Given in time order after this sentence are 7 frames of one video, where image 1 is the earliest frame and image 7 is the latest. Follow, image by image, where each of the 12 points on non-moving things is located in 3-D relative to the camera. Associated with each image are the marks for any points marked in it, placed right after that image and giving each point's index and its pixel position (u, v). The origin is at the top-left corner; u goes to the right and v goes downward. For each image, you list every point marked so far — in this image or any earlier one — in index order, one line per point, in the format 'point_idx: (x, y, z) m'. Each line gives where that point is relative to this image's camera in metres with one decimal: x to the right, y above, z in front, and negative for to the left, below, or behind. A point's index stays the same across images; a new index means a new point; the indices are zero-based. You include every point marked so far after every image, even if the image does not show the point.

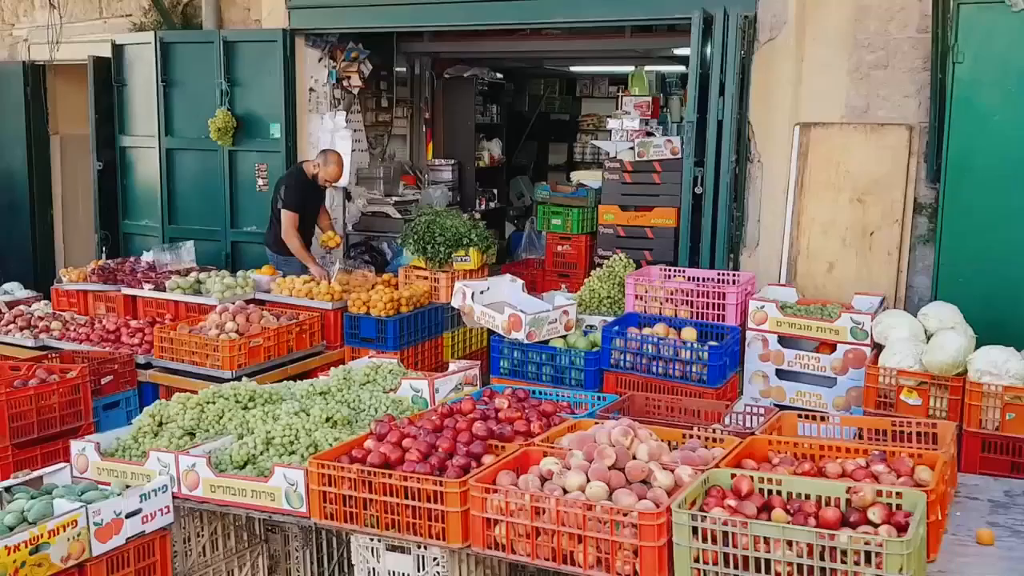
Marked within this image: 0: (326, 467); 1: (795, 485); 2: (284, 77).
0: (-0.5, -0.5, +2.9) m
1: (+0.7, -0.5, +2.6) m
2: (-1.5, +1.4, +6.6) m
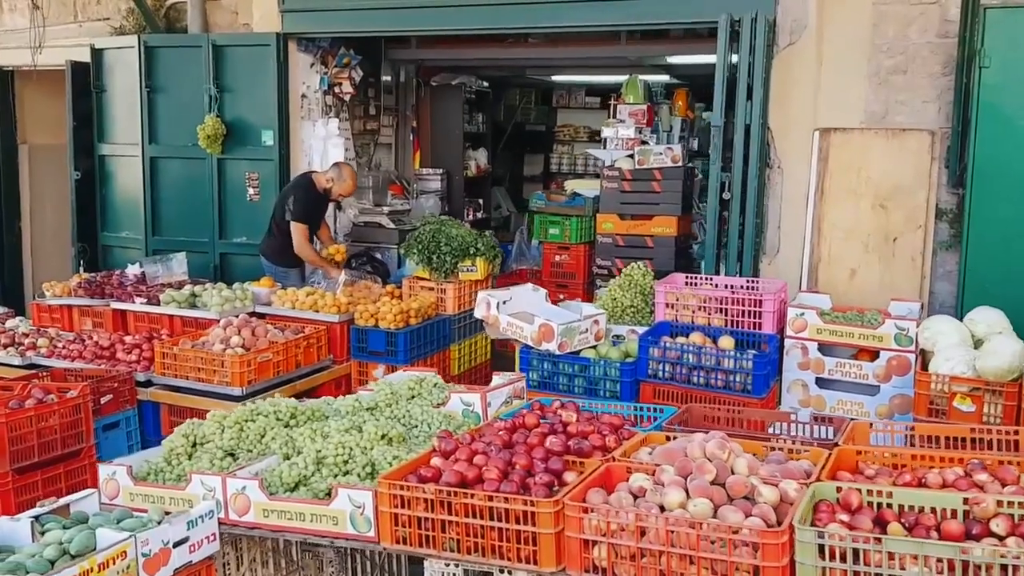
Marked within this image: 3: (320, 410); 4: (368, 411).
0: (-0.3, -0.5, +2.7) m
1: (+1.0, -0.5, +2.5) m
2: (-1.5, +1.3, +6.3) m
3: (-0.7, -0.4, +3.4) m
4: (-0.5, -0.4, +3.3) m
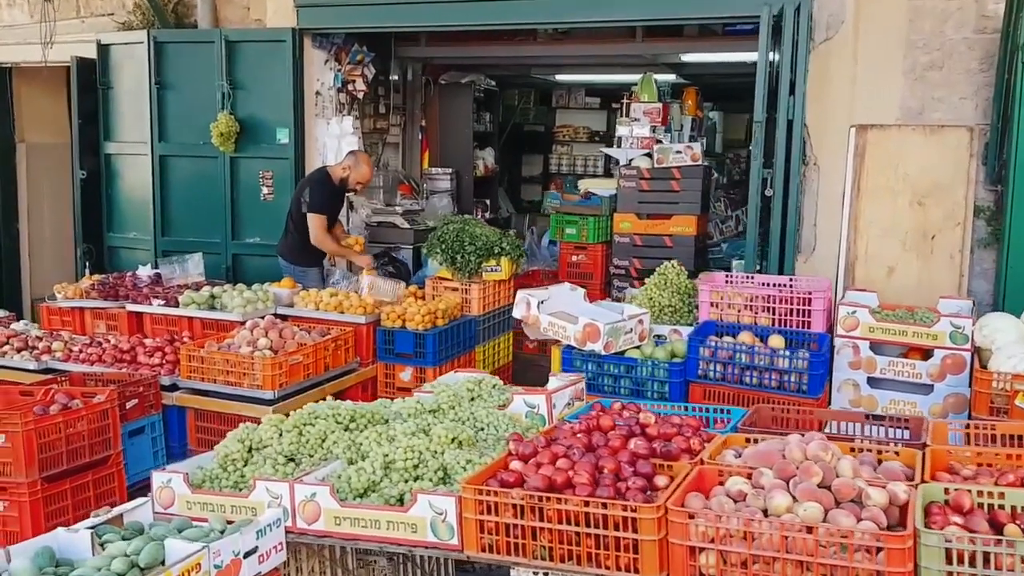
0: (-0.1, -0.5, +2.6) m
1: (+1.2, -0.5, +2.4) m
2: (-1.4, +1.3, +6.2) m
3: (-0.4, -0.4, +3.3) m
4: (-0.3, -0.4, +3.2) m
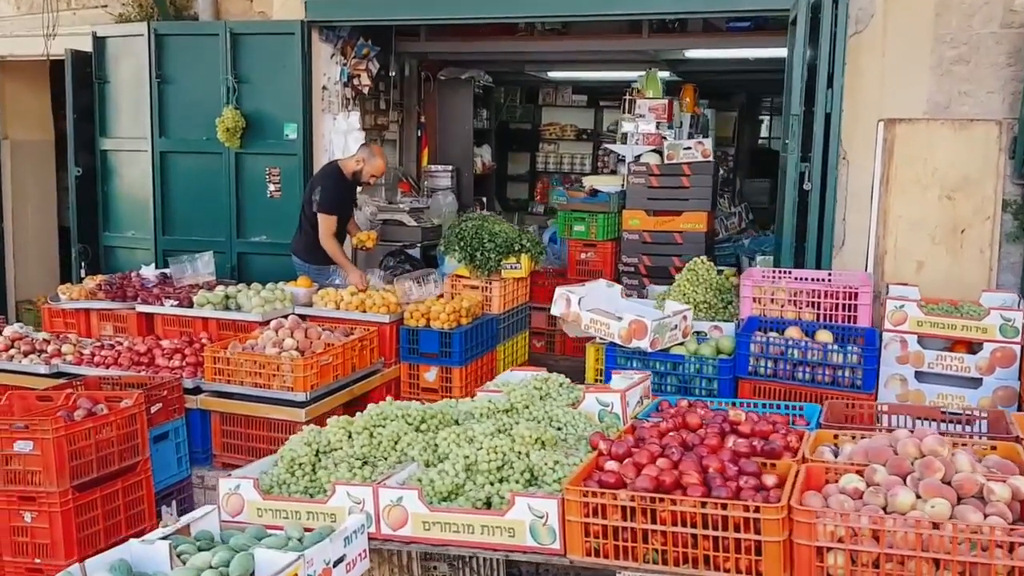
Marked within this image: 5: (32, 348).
0: (+0.2, -0.5, +2.5) m
1: (+1.5, -0.5, +2.4) m
2: (-1.3, +1.3, +6.0) m
3: (-0.2, -0.4, +3.2) m
4: (0.0, -0.4, +3.1) m
5: (-2.4, -0.3, +5.0) m
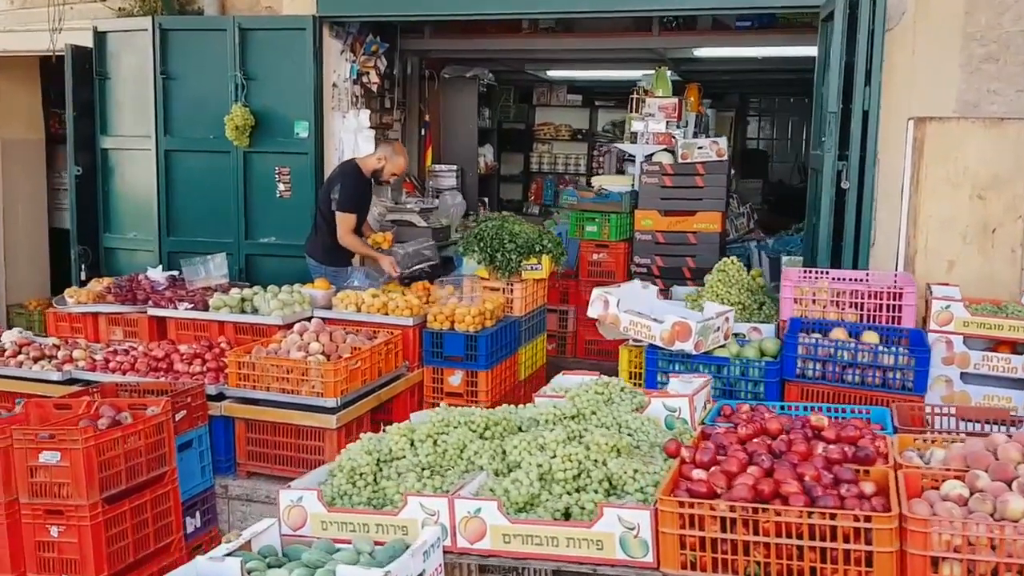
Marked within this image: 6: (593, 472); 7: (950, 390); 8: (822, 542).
0: (+0.4, -0.5, +2.3) m
1: (+1.7, -0.5, +2.3) m
2: (-1.2, +1.3, +5.9) m
3: (0.0, -0.4, +3.0) m
4: (+0.2, -0.4, +3.0) m
5: (-2.3, -0.3, +4.8) m
6: (+0.2, -0.5, +2.7) m
7: (+1.8, -0.4, +4.1) m
8: (+0.7, -0.6, +2.2) m
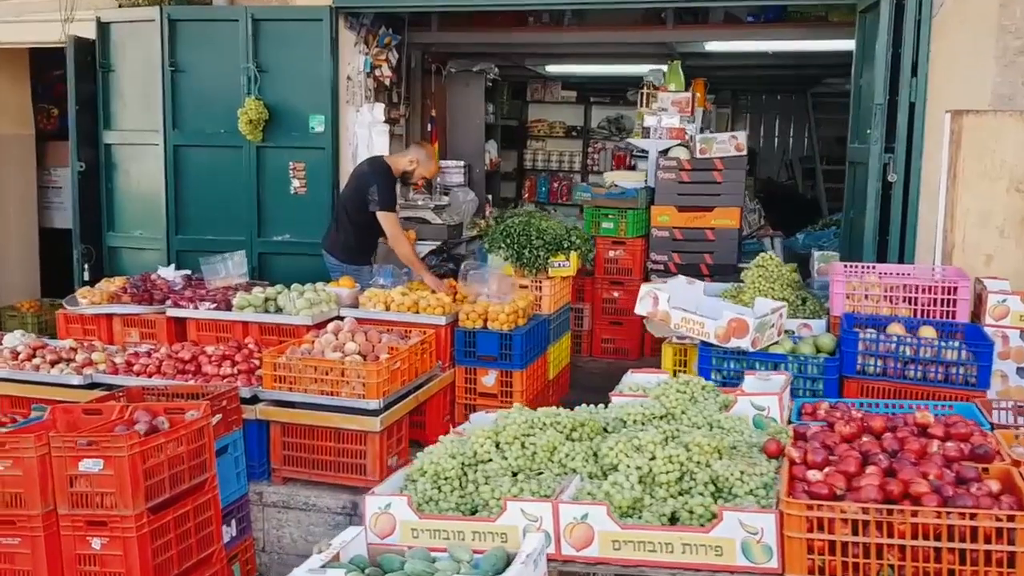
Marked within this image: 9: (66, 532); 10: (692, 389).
0: (+0.7, -0.5, +2.2) m
1: (+2.0, -0.5, +2.2) m
2: (-1.1, +1.3, +5.7) m
3: (+0.2, -0.4, +2.9) m
4: (+0.4, -0.4, +2.9) m
5: (-2.1, -0.3, +4.6) m
6: (+0.5, -0.5, +2.5) m
7: (+2.0, -0.4, +4.0) m
8: (+1.0, -0.6, +2.1) m
9: (-1.5, -0.8, +3.3) m
10: (+0.6, -0.3, +3.0) m
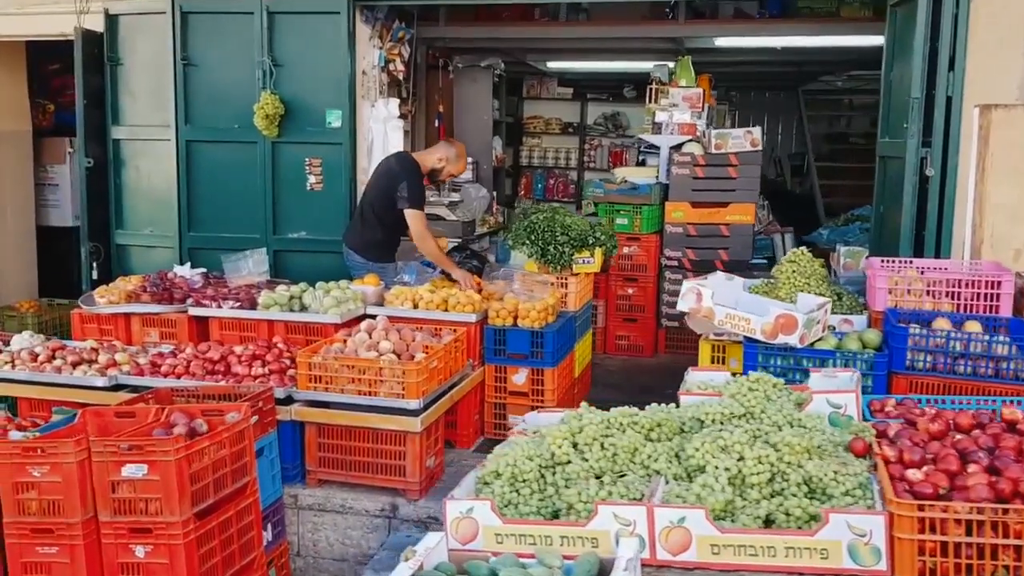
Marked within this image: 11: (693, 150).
0: (+0.9, -0.5, +2.2) m
1: (+2.2, -0.4, +2.2) m
2: (-0.9, +1.3, +5.6) m
3: (+0.4, -0.4, +2.8) m
4: (+0.6, -0.4, +2.8) m
5: (-2.0, -0.3, +4.5) m
6: (+0.7, -0.5, +2.5) m
7: (+2.2, -0.4, +4.0) m
8: (+1.2, -0.5, +2.1) m
9: (-1.3, -0.8, +3.2) m
10: (+0.8, -0.3, +3.0) m
11: (+1.2, +0.9, +6.6) m
